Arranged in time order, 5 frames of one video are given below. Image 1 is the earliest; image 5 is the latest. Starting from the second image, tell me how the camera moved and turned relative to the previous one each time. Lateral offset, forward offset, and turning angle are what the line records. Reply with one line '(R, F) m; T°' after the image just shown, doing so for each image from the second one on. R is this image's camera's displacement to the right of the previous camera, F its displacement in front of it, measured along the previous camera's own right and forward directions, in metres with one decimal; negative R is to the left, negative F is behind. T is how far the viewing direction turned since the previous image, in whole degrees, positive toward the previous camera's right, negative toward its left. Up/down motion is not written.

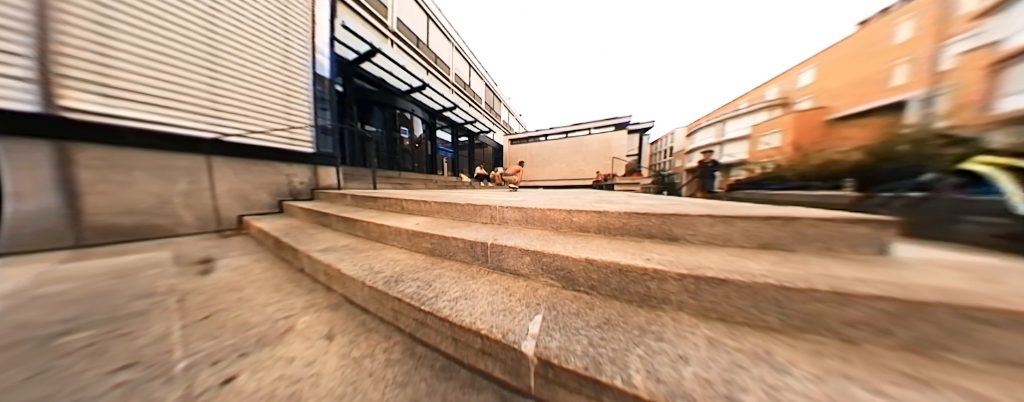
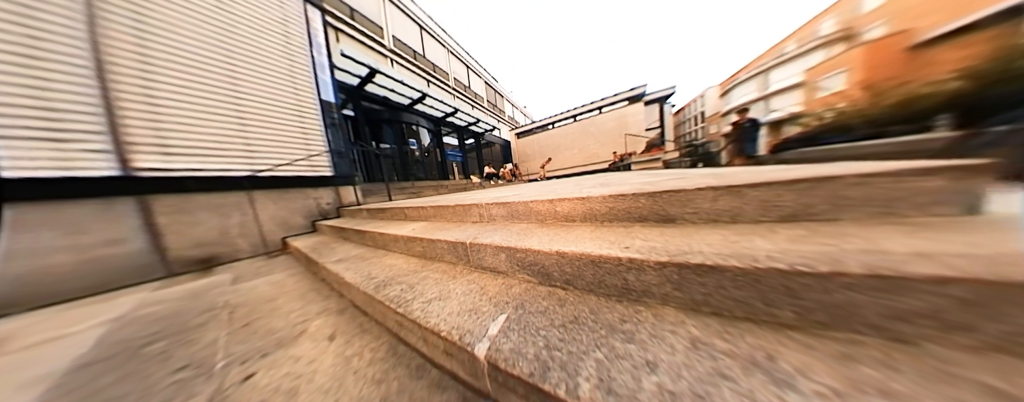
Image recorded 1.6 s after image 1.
(+0.3, +0.1) m; -6°
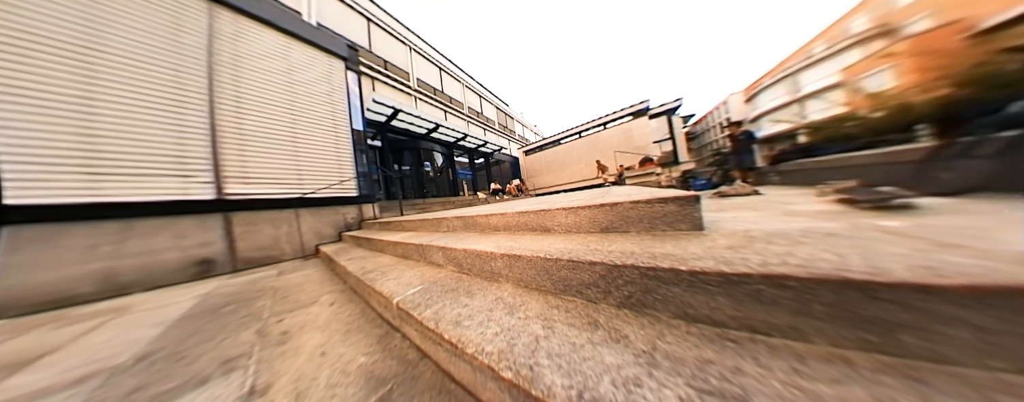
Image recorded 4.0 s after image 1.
(+0.8, -0.4) m; -6°
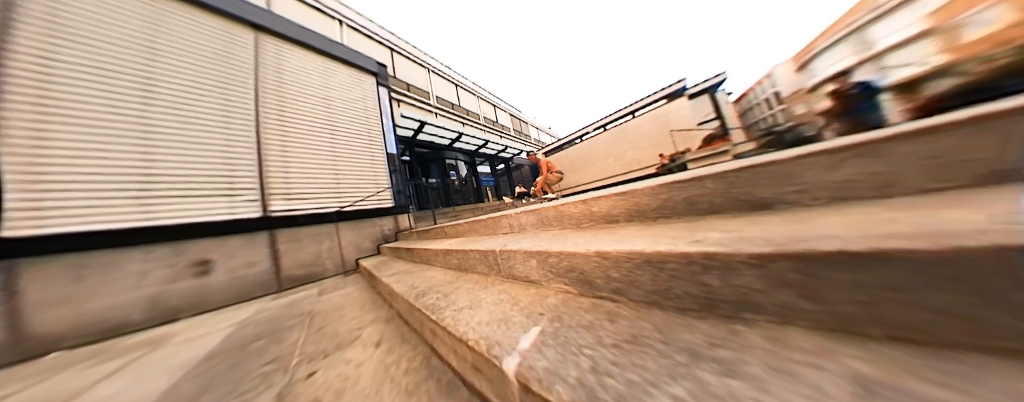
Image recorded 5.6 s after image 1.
(-0.7, +0.5) m; -6°
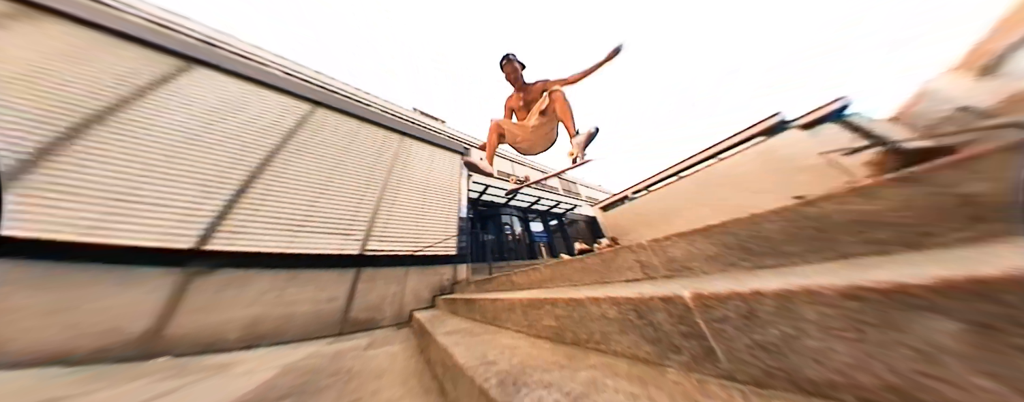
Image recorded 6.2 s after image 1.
(-0.5, +0.3) m; -19°
